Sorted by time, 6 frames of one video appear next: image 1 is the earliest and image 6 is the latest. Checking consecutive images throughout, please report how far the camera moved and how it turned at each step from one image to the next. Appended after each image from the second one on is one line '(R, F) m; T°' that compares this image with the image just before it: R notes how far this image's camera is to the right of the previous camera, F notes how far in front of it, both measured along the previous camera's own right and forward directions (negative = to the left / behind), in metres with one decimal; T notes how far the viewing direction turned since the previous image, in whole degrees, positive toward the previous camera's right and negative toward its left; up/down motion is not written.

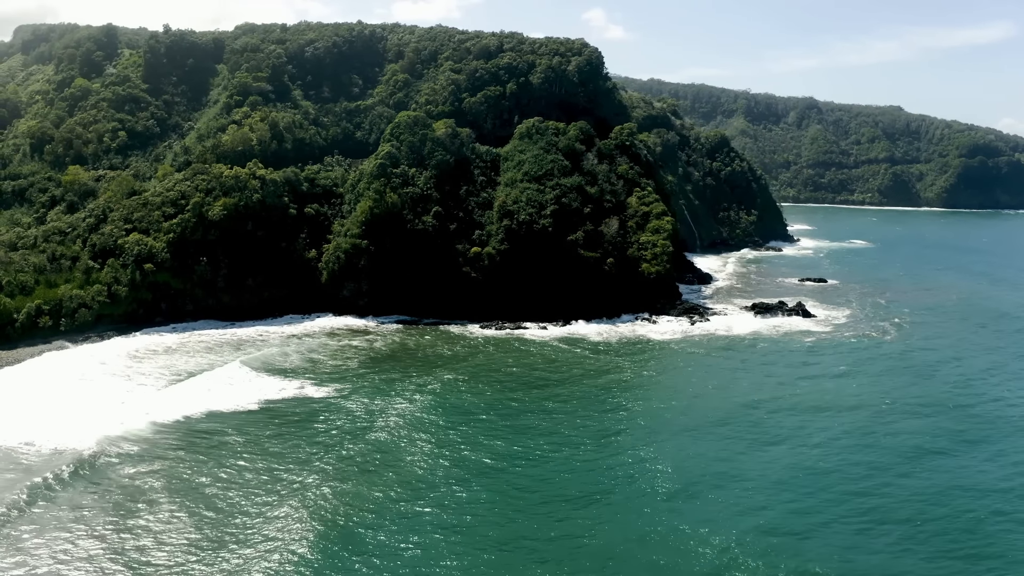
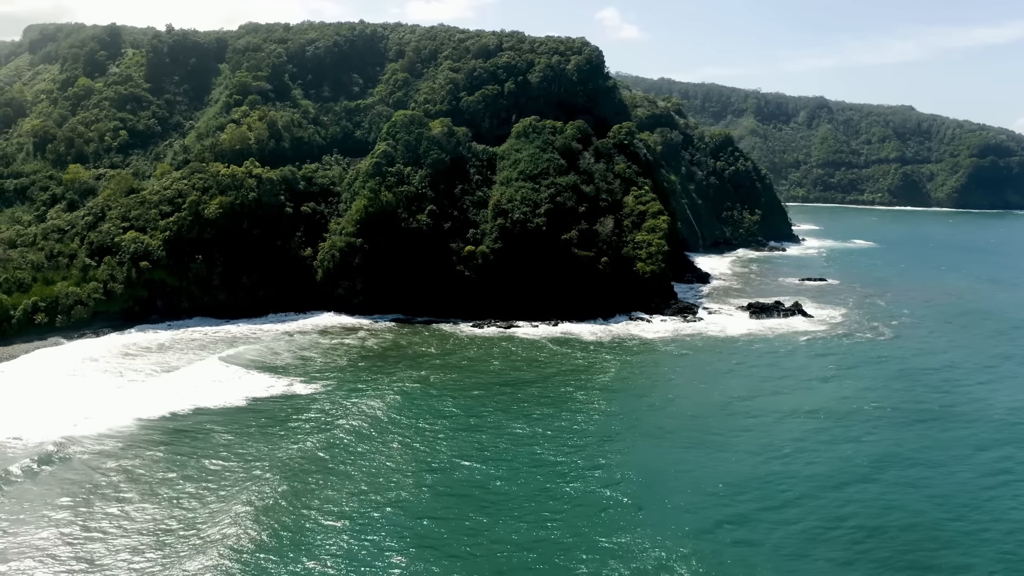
(+1.3, 0.0) m; -1°
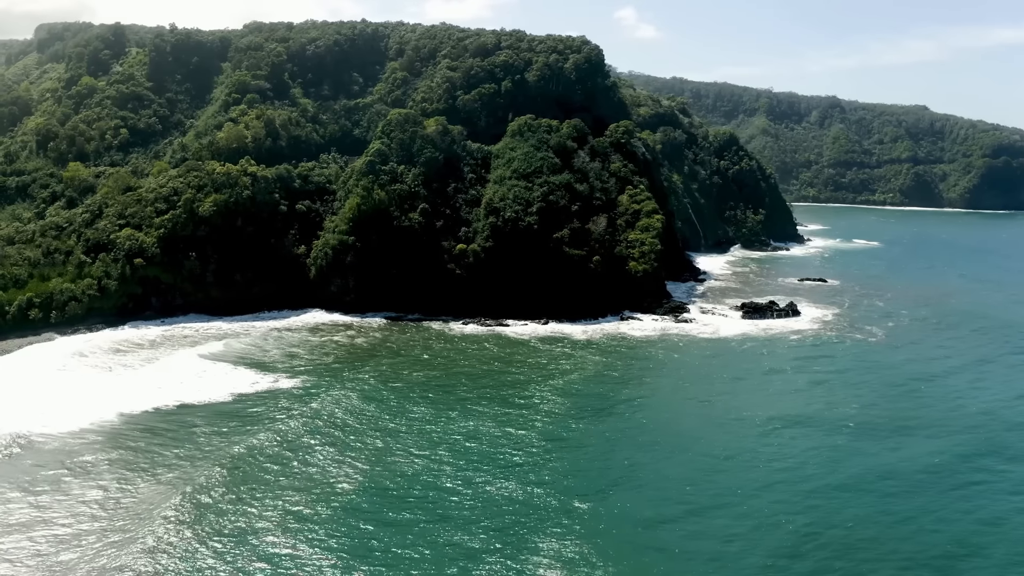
(+1.6, 0.0) m; -1°
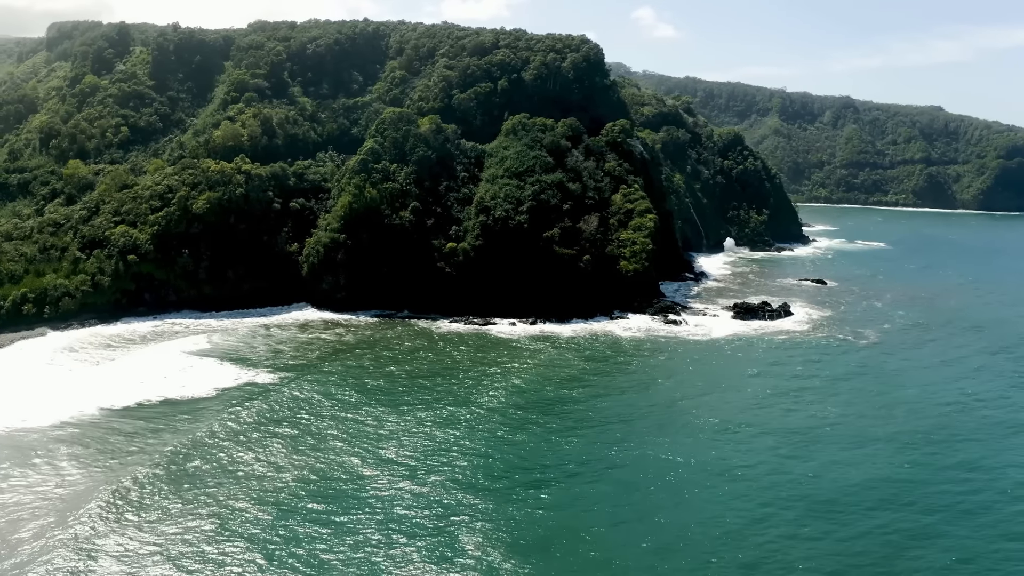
(+1.8, 0.0) m; -1°
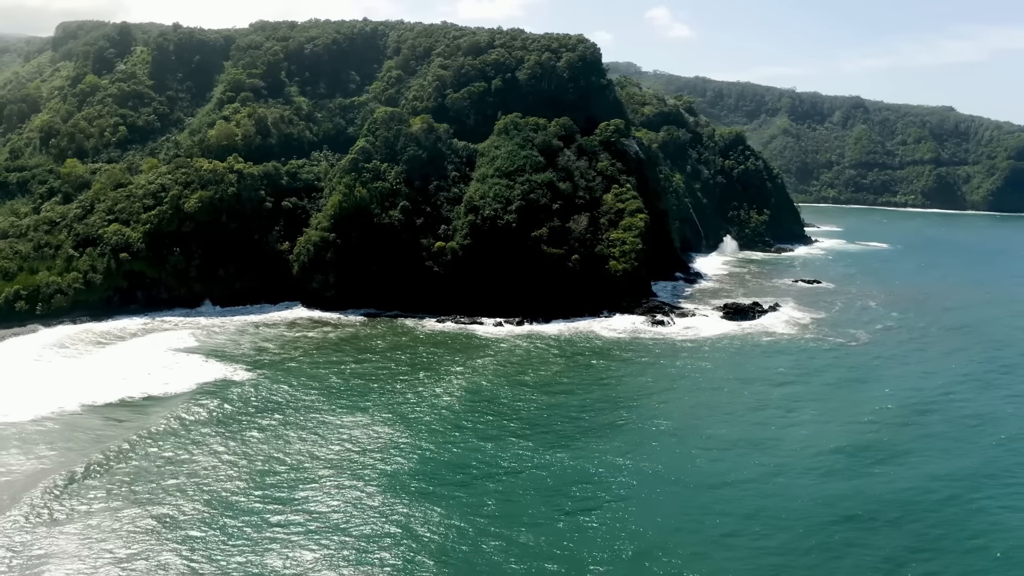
(+1.7, -0.1) m; -1°
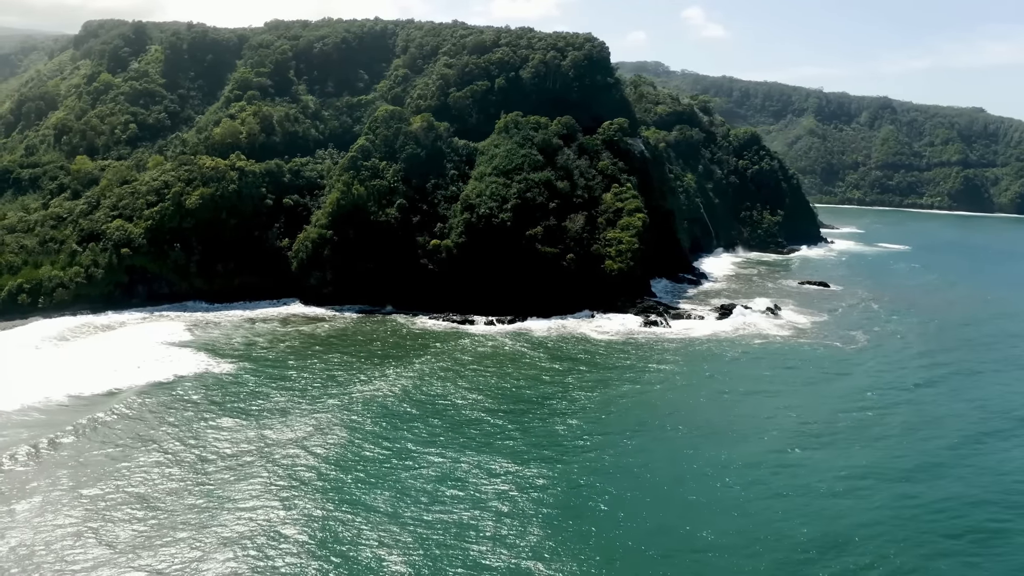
(+2.3, +0.1) m; -2°
